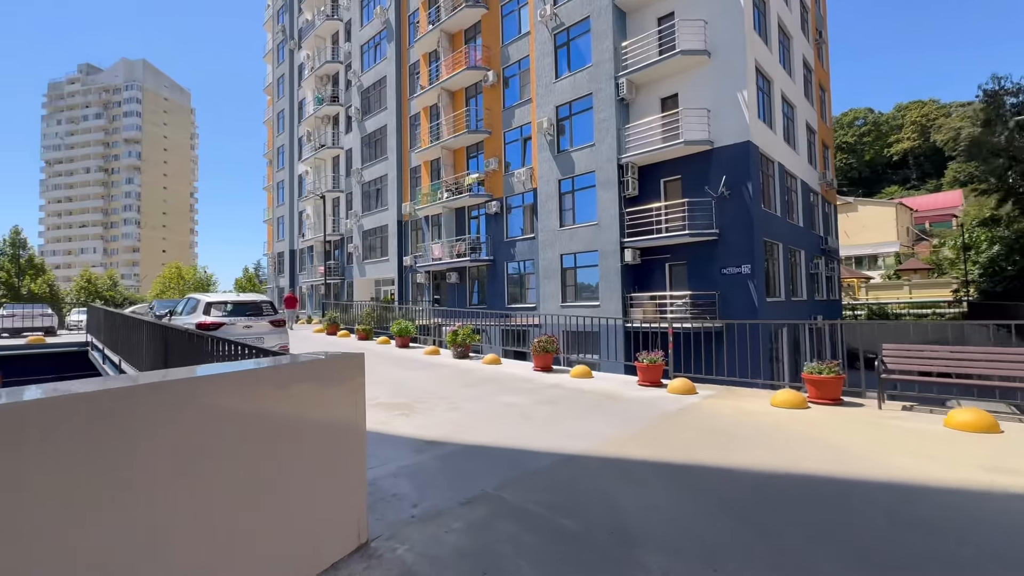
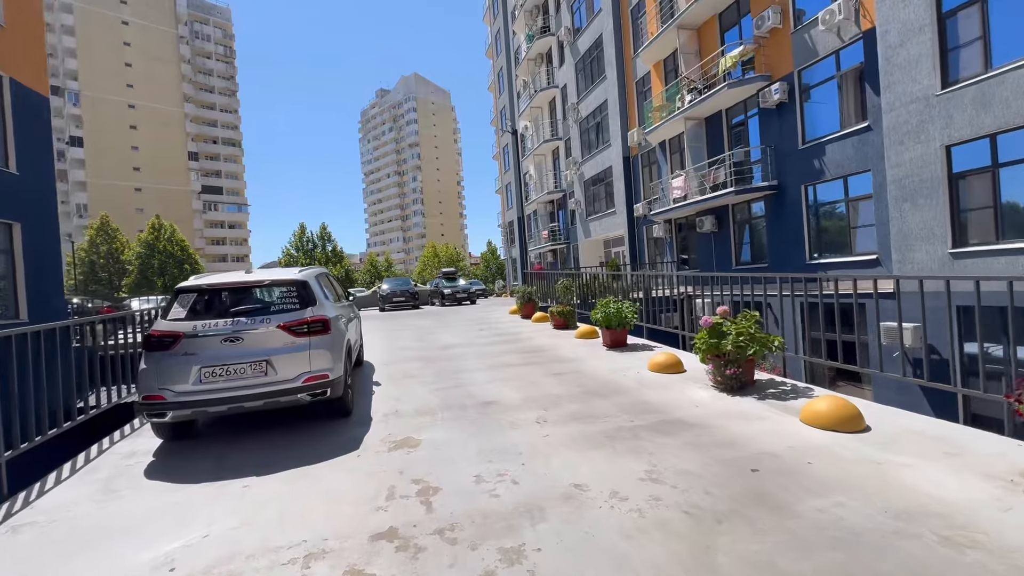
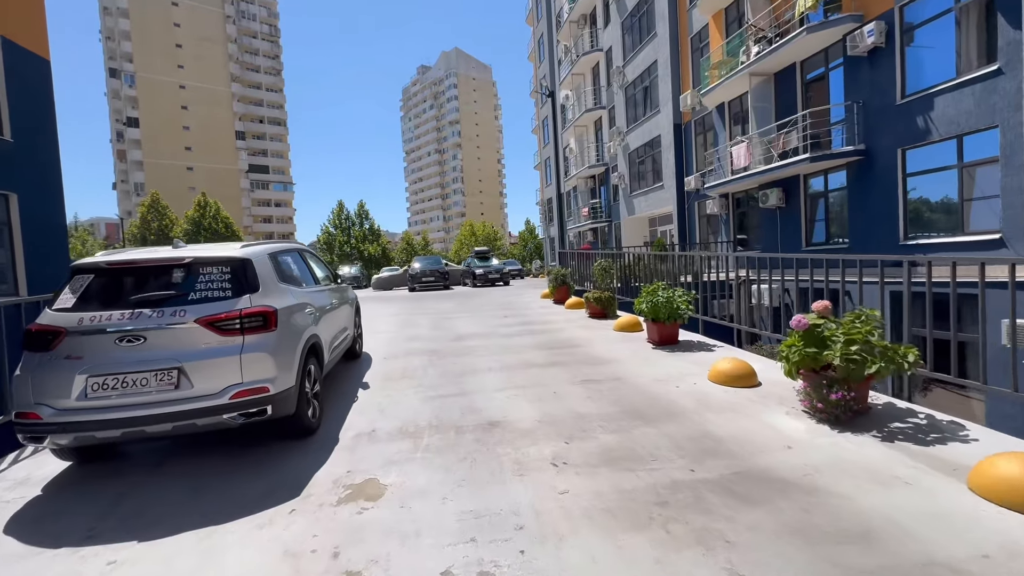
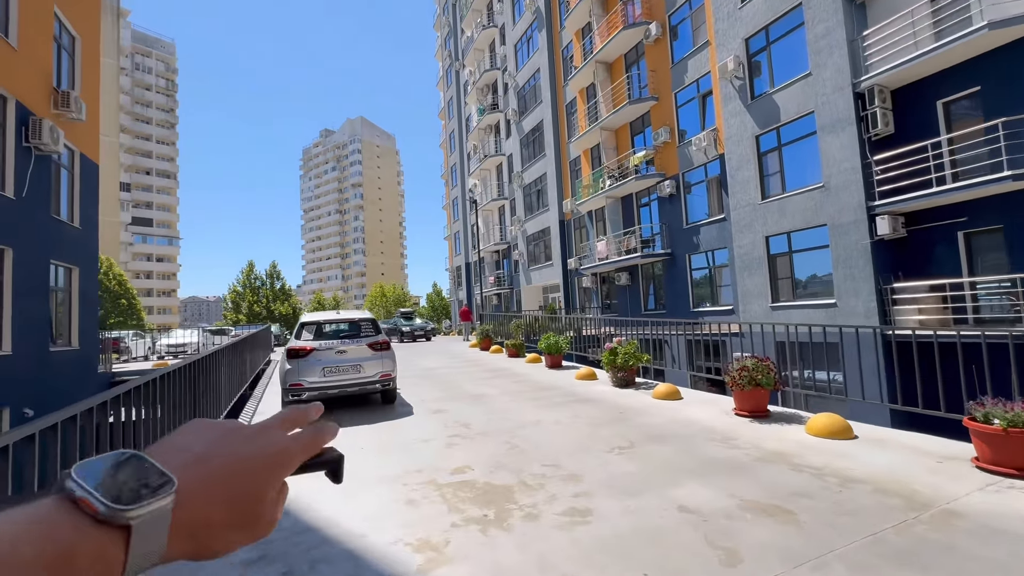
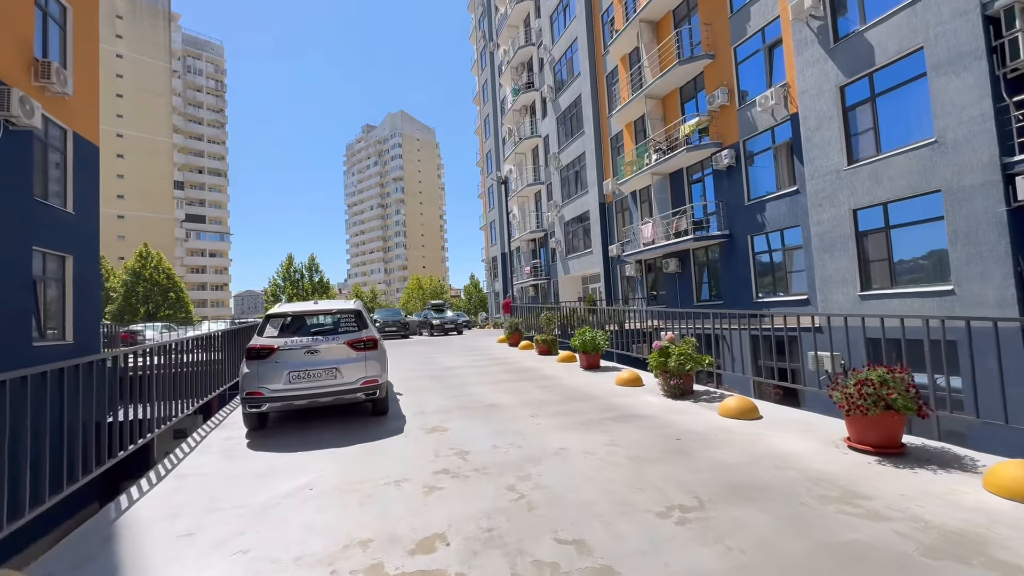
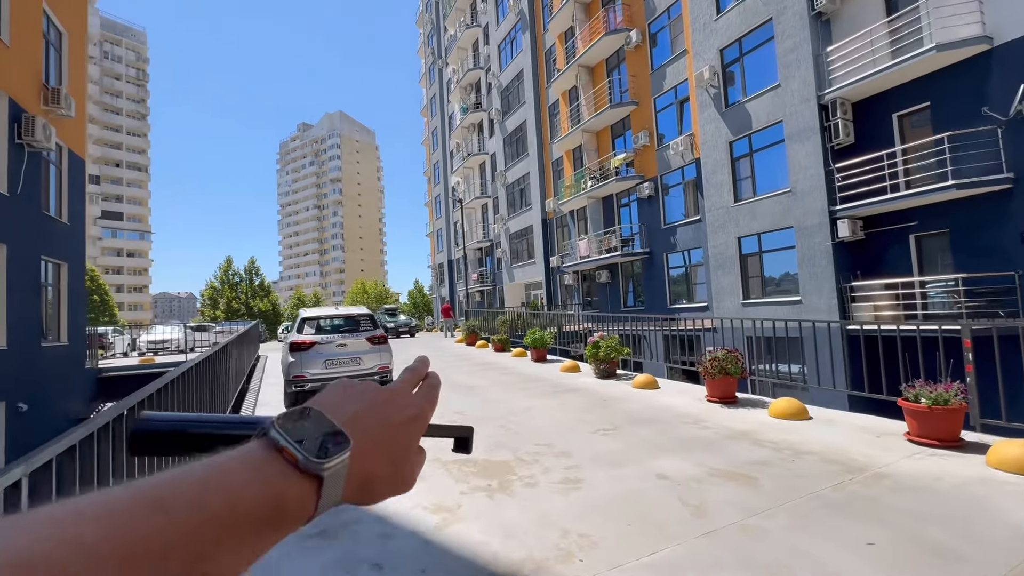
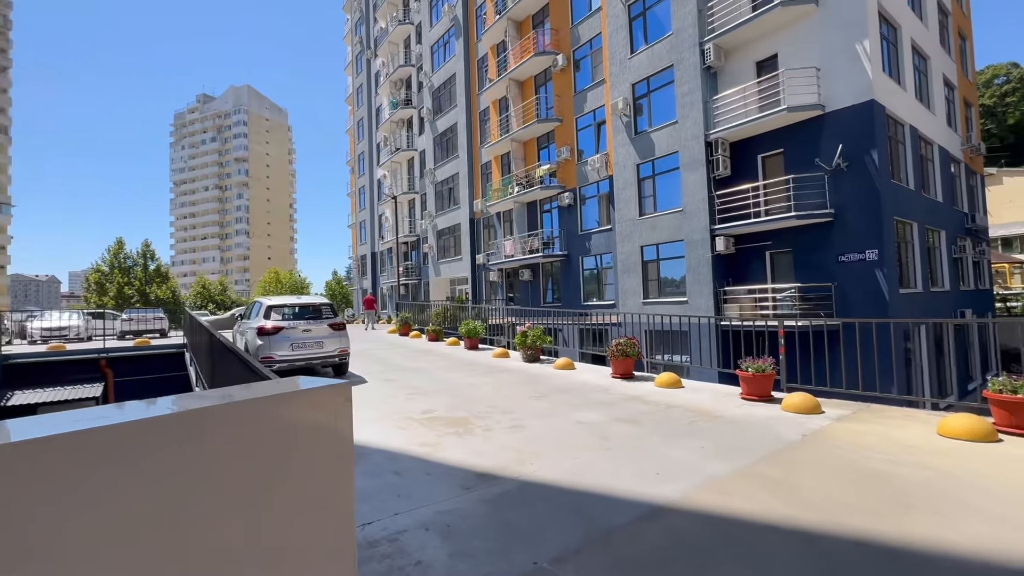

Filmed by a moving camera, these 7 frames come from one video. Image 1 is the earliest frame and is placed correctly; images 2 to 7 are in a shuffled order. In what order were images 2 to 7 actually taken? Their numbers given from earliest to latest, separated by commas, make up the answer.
7, 6, 4, 5, 2, 3
